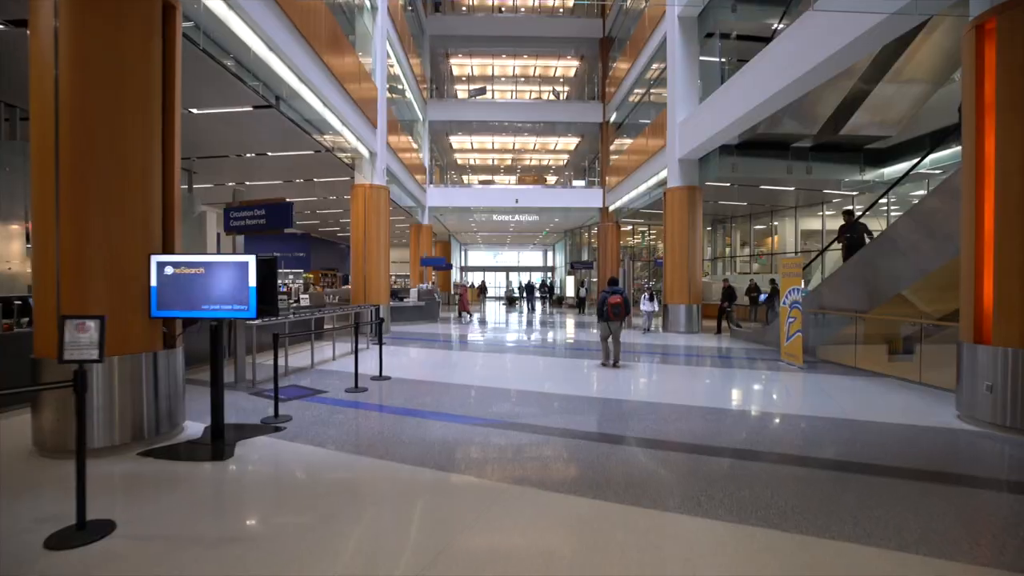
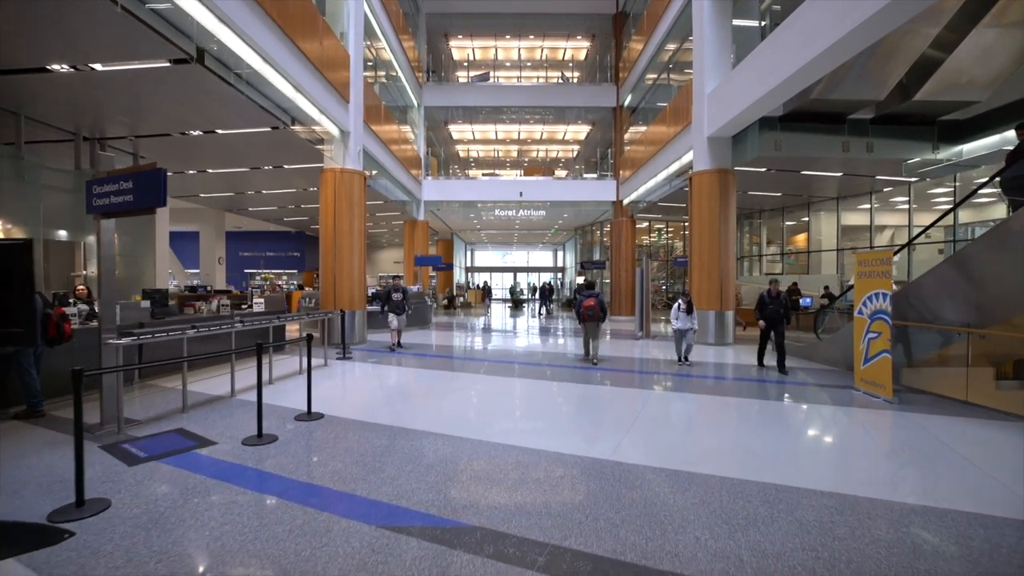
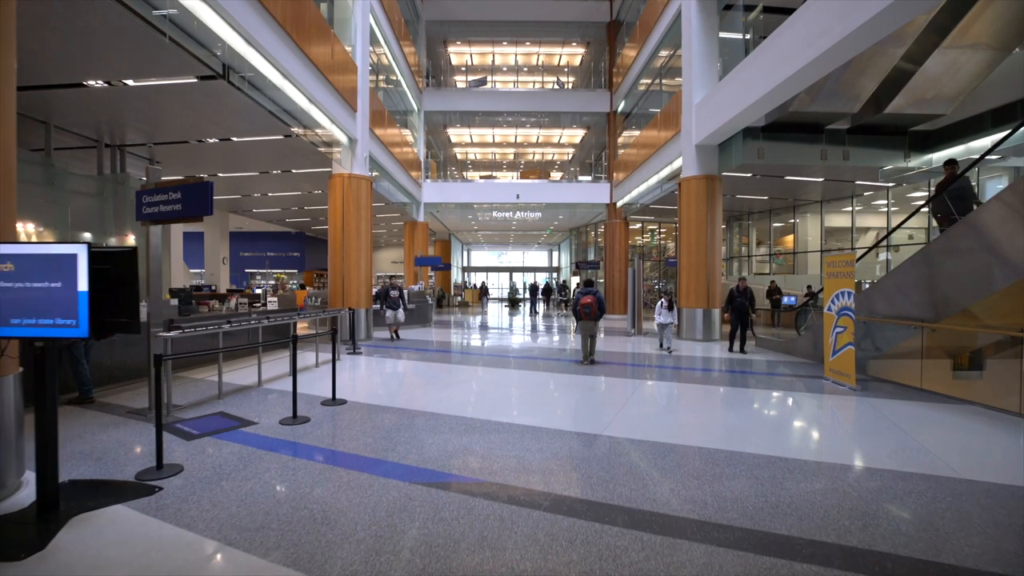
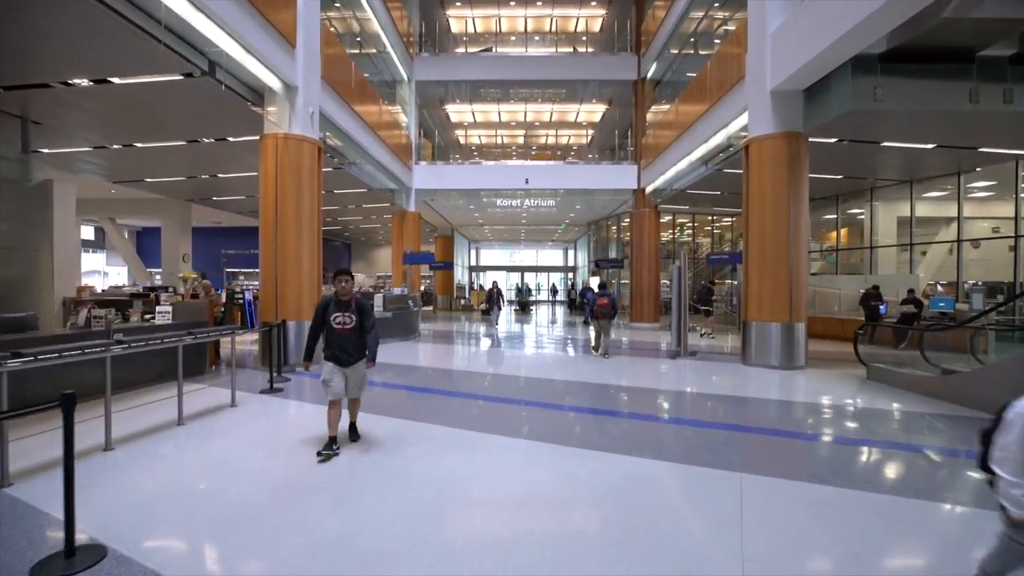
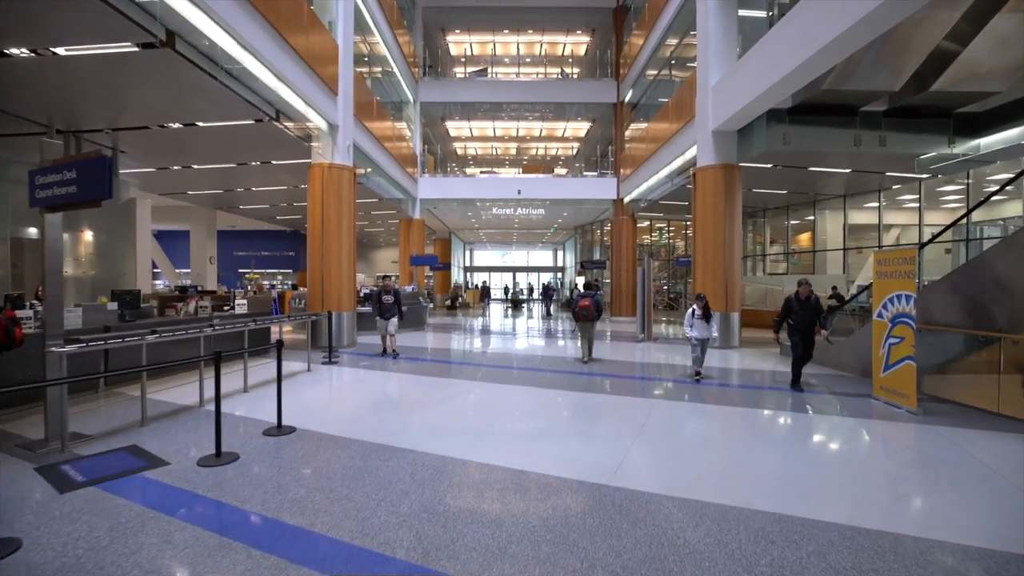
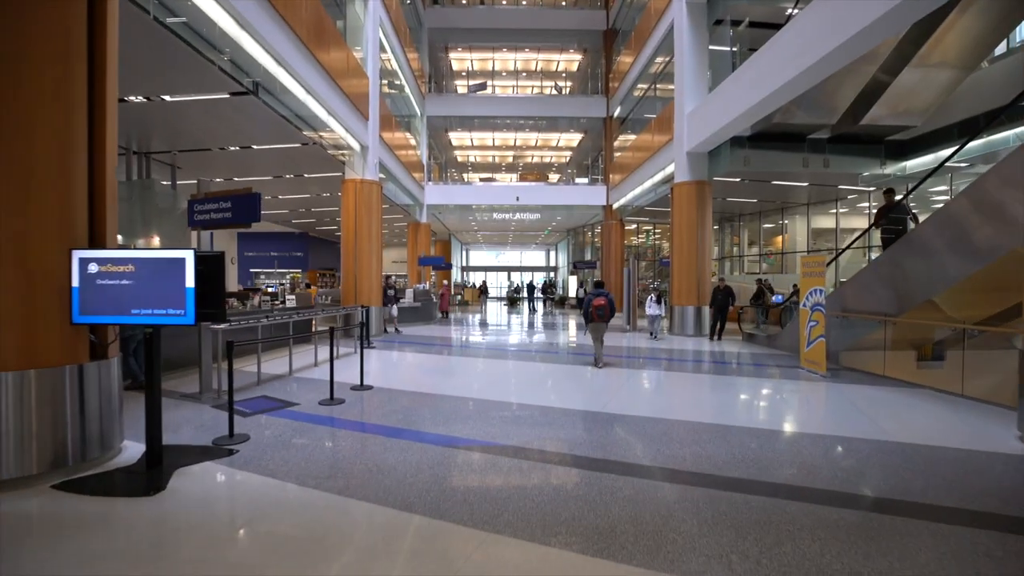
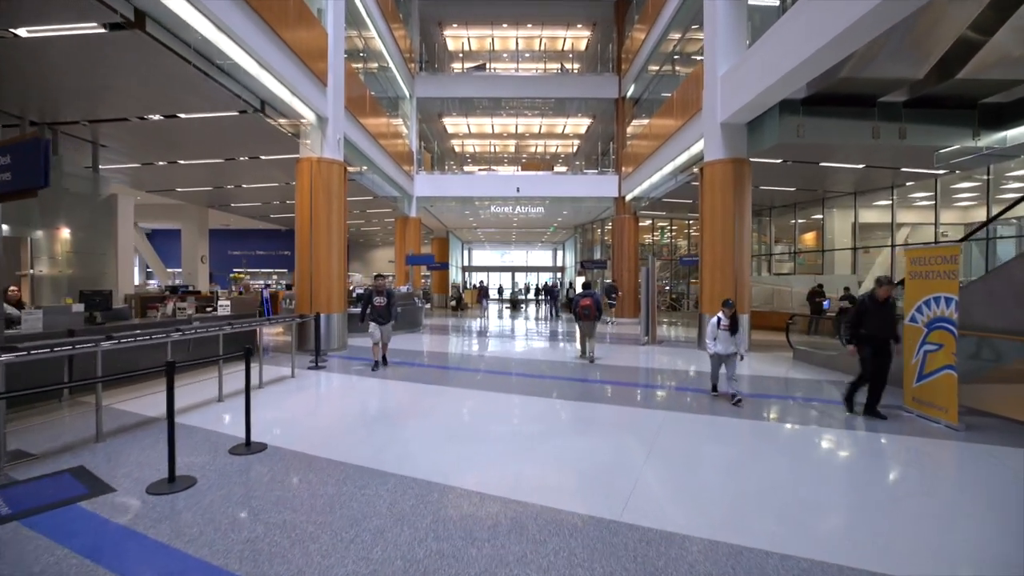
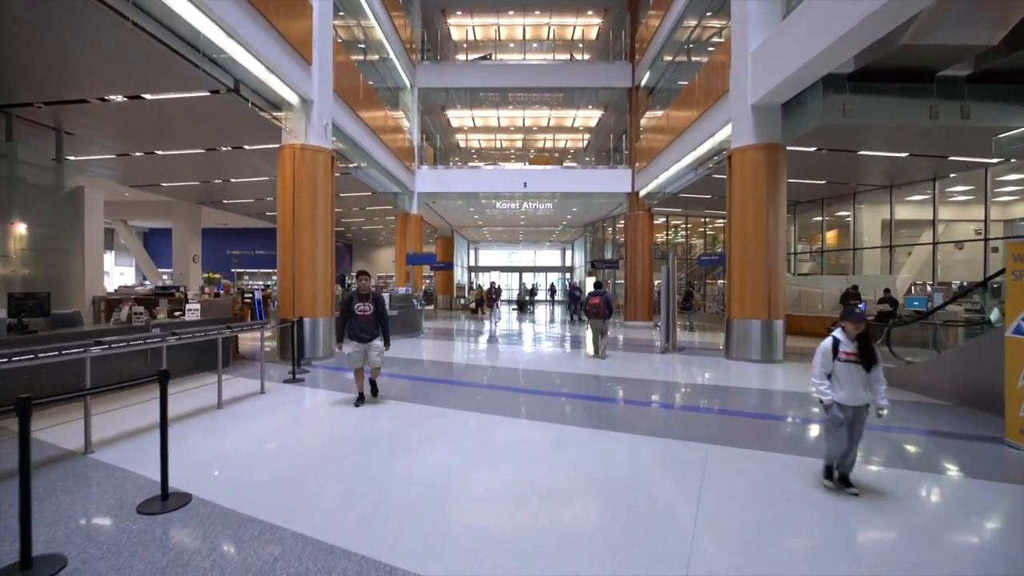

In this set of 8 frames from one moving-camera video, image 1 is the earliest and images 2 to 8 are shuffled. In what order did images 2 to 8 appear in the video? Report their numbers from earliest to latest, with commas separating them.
6, 3, 2, 5, 7, 8, 4
